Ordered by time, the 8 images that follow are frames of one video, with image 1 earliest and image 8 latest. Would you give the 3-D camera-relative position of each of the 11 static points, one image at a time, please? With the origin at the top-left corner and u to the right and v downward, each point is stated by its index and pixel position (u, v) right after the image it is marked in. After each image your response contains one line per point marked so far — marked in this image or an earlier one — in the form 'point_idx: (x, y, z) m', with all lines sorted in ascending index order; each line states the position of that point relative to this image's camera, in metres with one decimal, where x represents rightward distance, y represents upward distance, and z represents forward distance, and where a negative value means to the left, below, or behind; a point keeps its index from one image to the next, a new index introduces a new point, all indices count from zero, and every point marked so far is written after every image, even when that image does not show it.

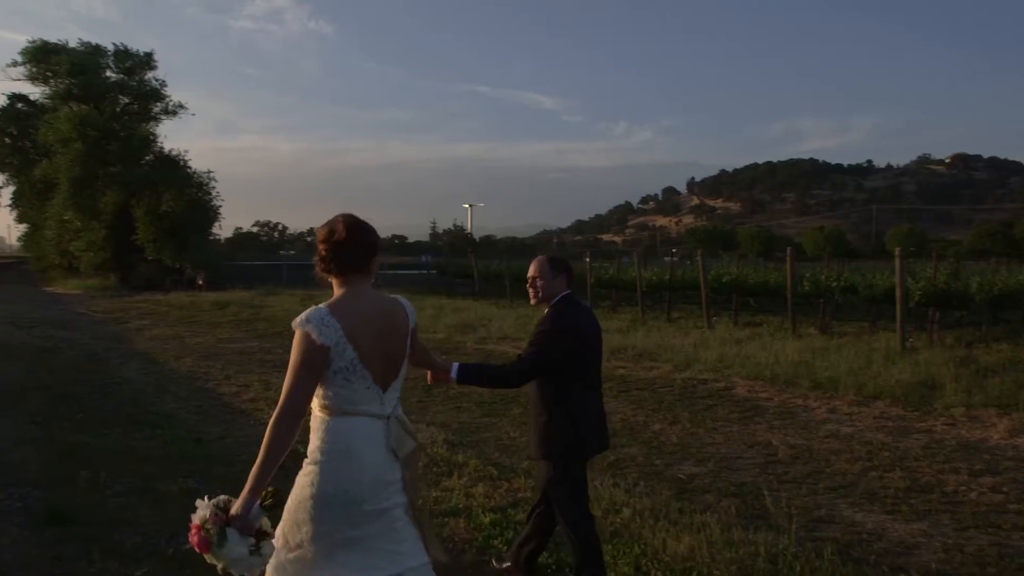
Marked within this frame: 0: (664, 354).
0: (+2.1, -0.9, +11.7) m
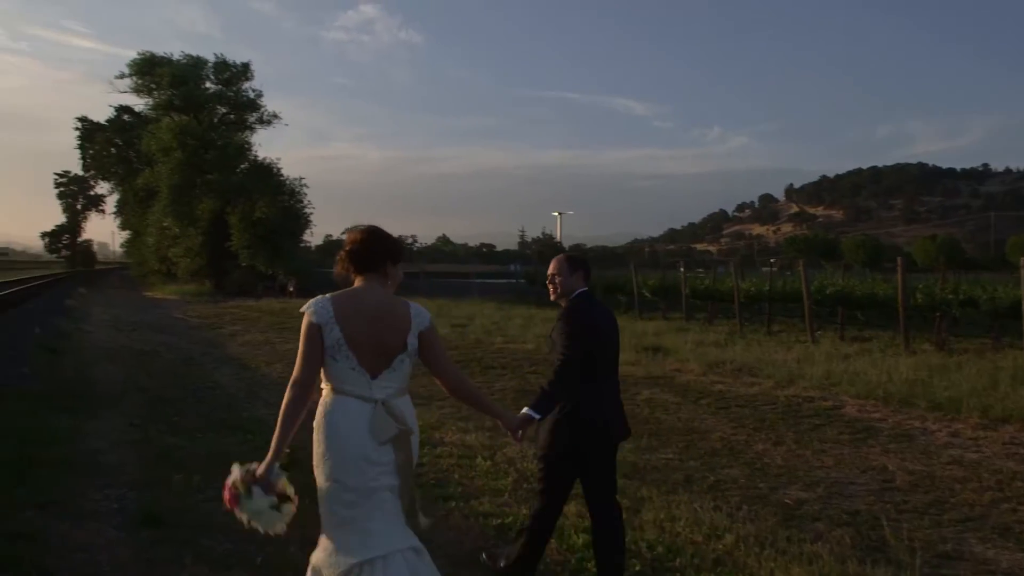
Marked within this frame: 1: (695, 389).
0: (+3.2, -1.0, +11.2) m
1: (+2.2, -1.2, +10.5) m
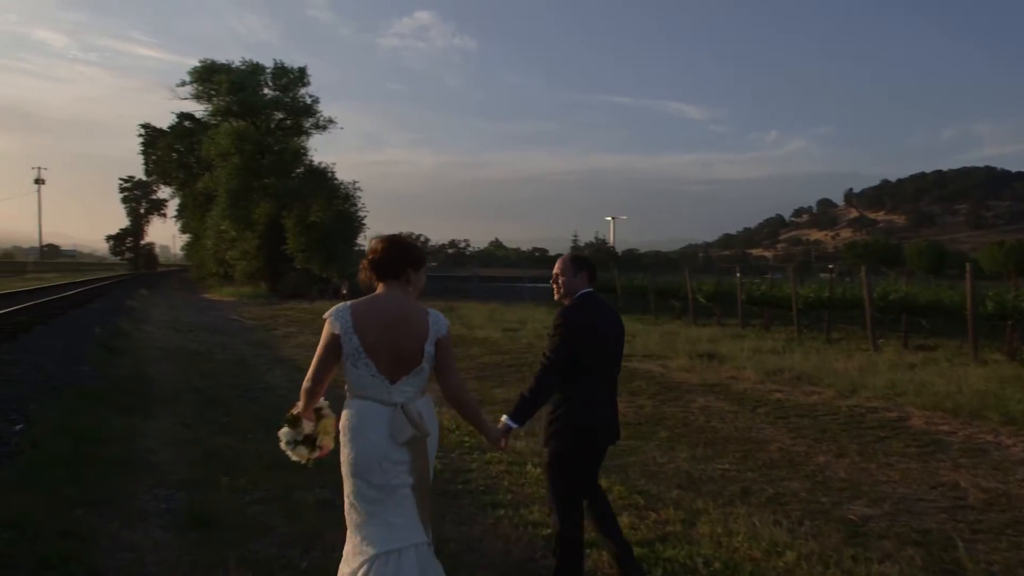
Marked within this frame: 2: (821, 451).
0: (+3.8, -1.1, +10.8) m
1: (+2.7, -1.3, +10.2) m
2: (+2.4, -1.3, +7.0) m
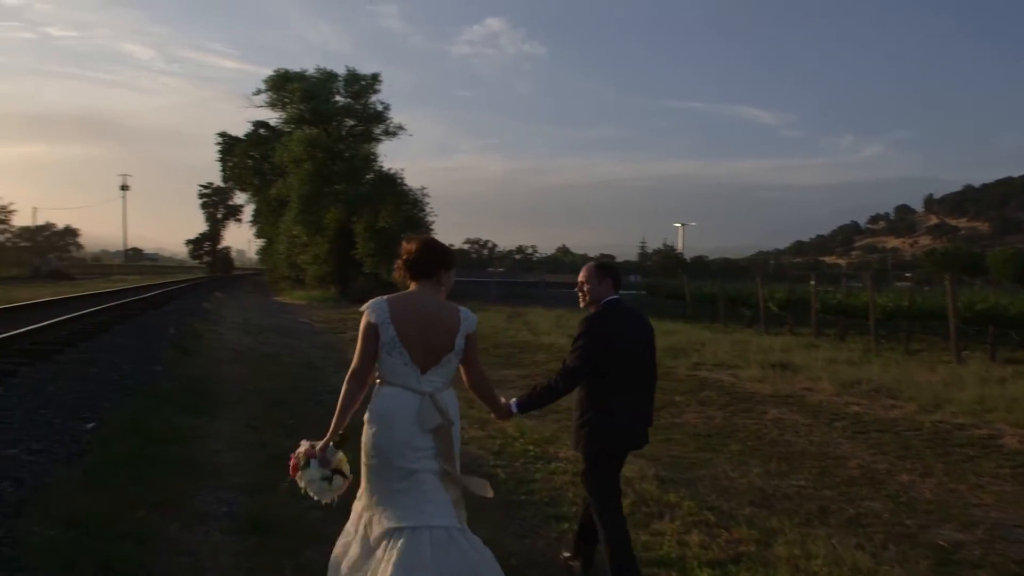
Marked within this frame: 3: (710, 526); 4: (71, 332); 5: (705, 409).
0: (+4.6, -1.2, +10.3) m
1: (+3.5, -1.3, +9.8) m
2: (+2.9, -1.3, +6.6) m
3: (+1.2, -1.5, +5.5) m
4: (-7.7, -0.7, +15.6) m
5: (+2.4, -1.5, +11.1) m
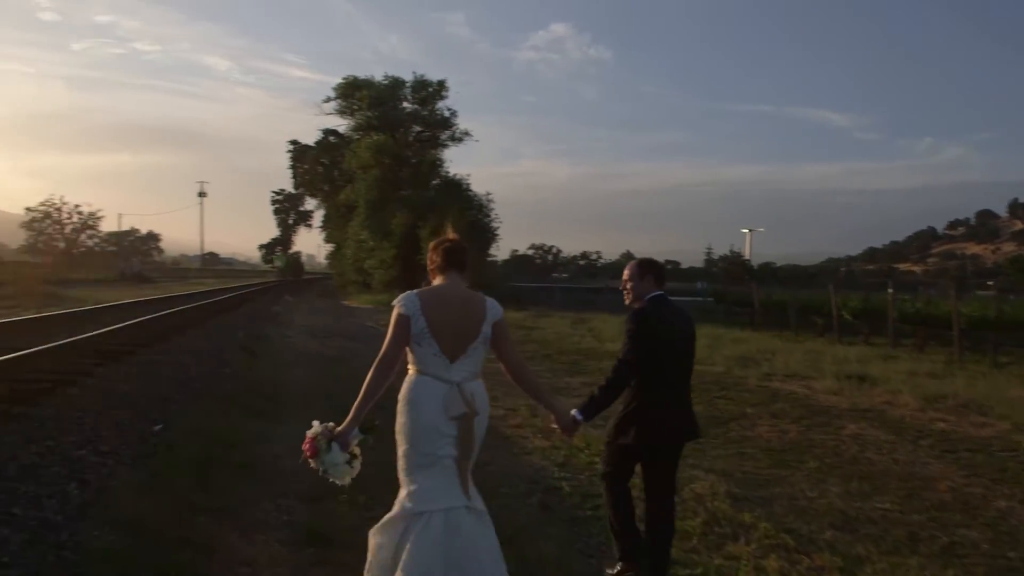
0: (+5.3, -1.3, +9.8) m
1: (+4.2, -1.4, +9.3) m
2: (+3.4, -1.4, +6.2) m
3: (+1.6, -1.5, +5.1) m
4: (-6.6, -0.8, +15.9) m
5: (+3.2, -1.6, +10.6) m
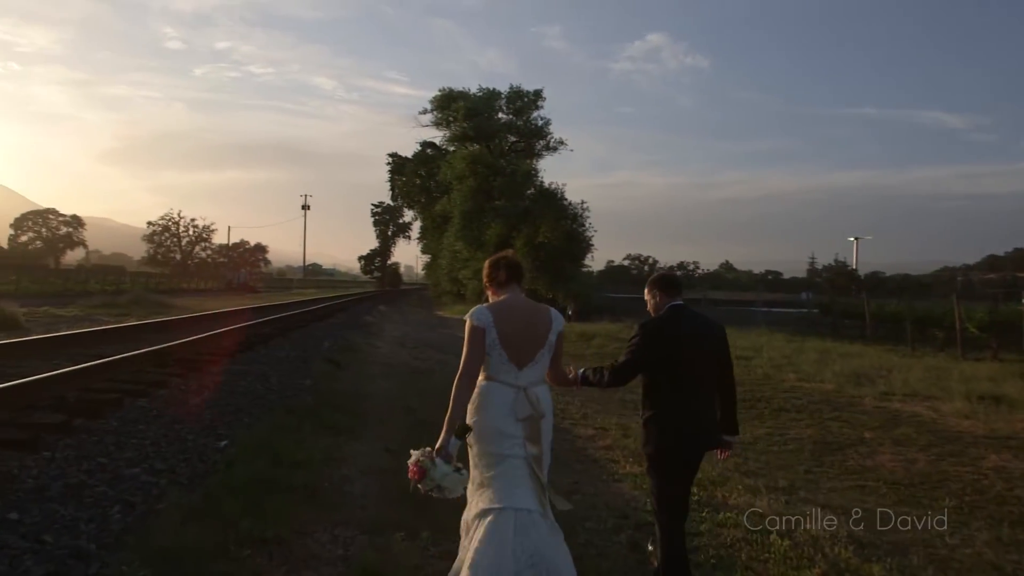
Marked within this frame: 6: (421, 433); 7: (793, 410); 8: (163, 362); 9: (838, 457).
0: (+6.2, -1.4, +8.4) m
1: (+5.0, -1.5, +8.0) m
2: (+3.9, -1.5, +5.0) m
3: (+2.0, -1.6, +4.2) m
4: (-5.0, -0.9, +15.7) m
5: (+4.2, -1.7, +9.4) m
6: (-1.1, -1.7, +10.3) m
7: (+3.8, -1.7, +12.0) m
8: (-4.5, -1.0, +11.3) m
9: (+3.4, -1.8, +9.3) m
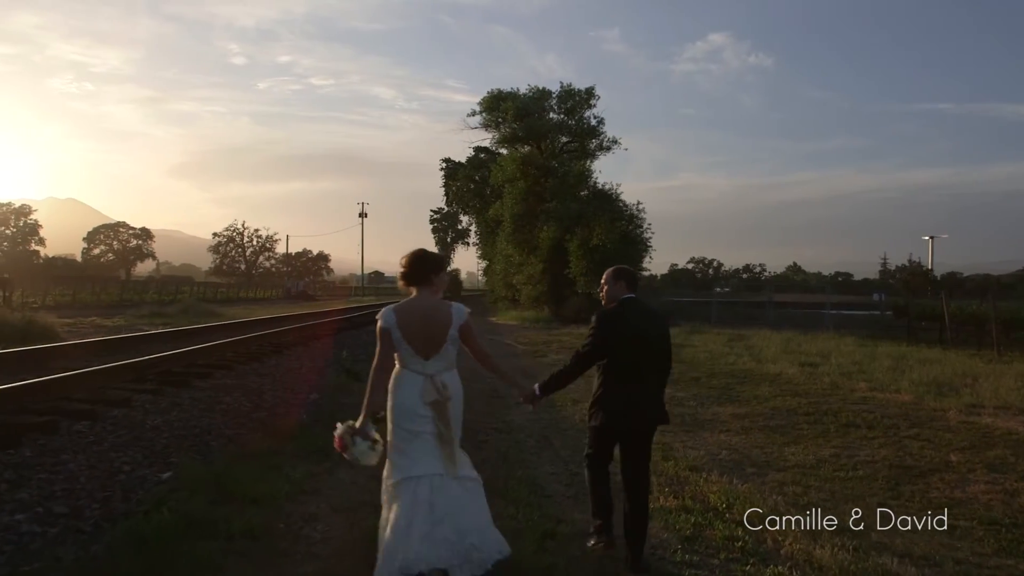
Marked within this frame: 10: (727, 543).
0: (+6.2, -1.3, +6.5) m
1: (+5.0, -1.4, +6.2) m
2: (+3.6, -1.4, +3.3) m
3: (+1.7, -1.5, +2.6) m
4: (-4.4, -1.0, +14.6) m
5: (+4.2, -1.6, +7.7) m
6: (-0.9, -1.7, +8.9) m
7: (+4.1, -1.6, +10.3) m
8: (-4.2, -1.0, +10.2) m
9: (+3.5, -1.7, +7.6) m
10: (+1.4, -1.7, +6.0) m
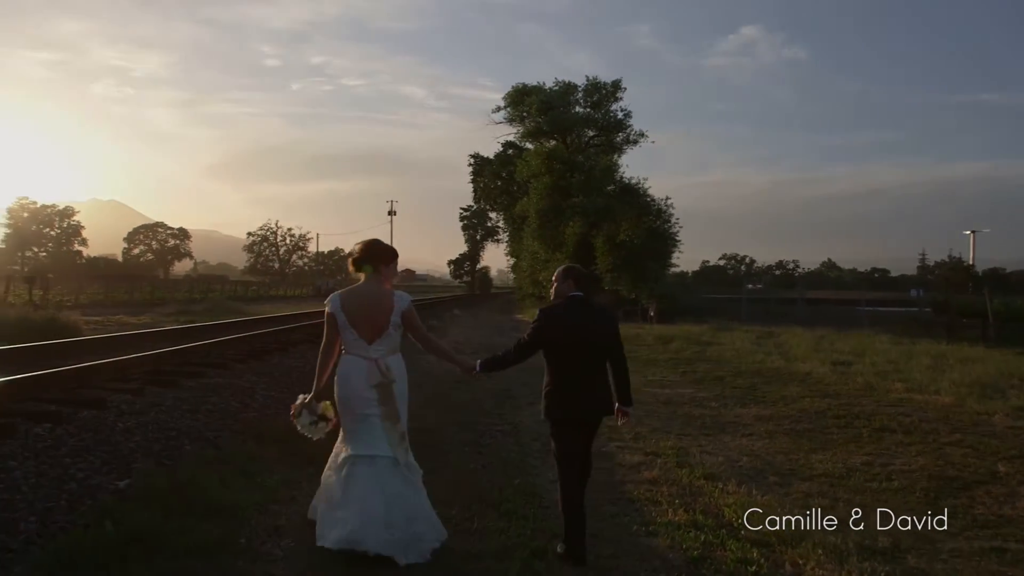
0: (+6.1, -1.2, +5.6) m
1: (+4.9, -1.4, +5.4) m
2: (+3.4, -1.3, +2.5) m
3: (+1.5, -1.4, +1.9) m
4: (-4.2, -1.0, +14.1) m
5: (+4.2, -1.6, +6.9) m
6: (-0.9, -1.6, +8.3) m
7: (+4.1, -1.5, +9.5) m
8: (-4.2, -1.0, +9.7) m
9: (+3.4, -1.6, +6.8) m
10: (+1.3, -1.6, +5.3) m
